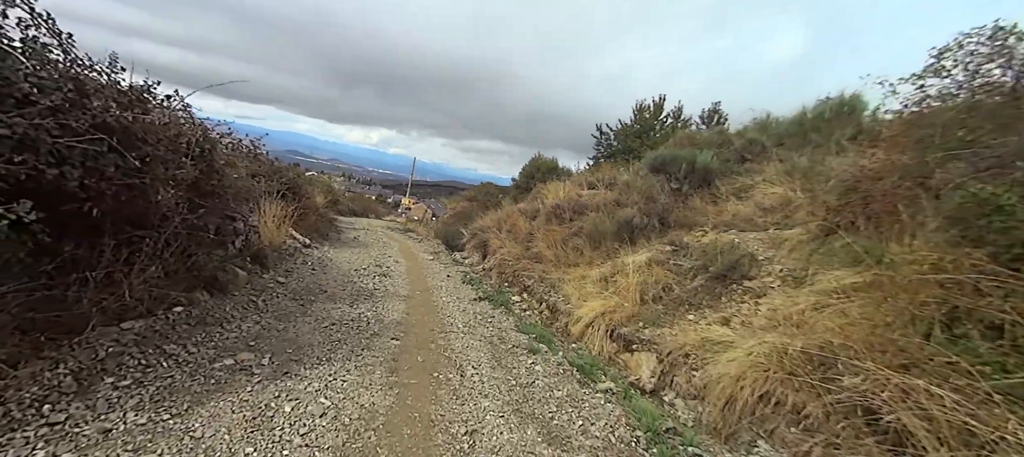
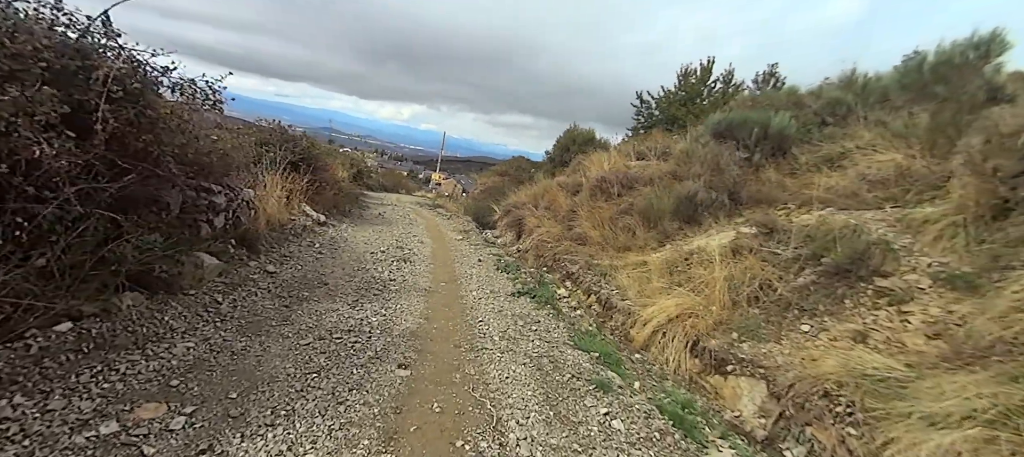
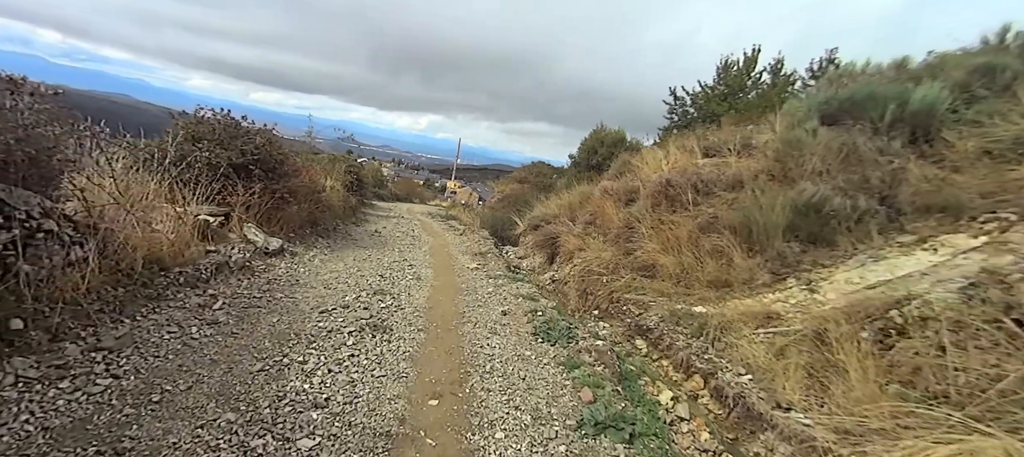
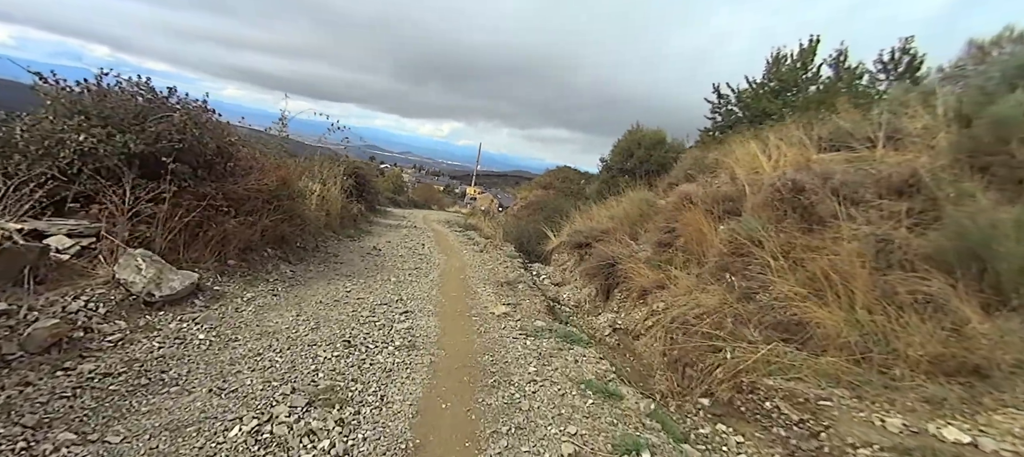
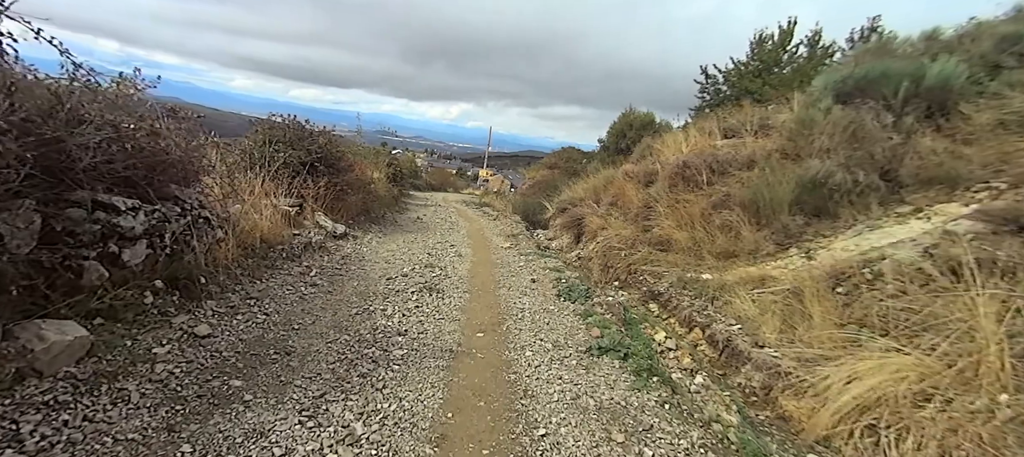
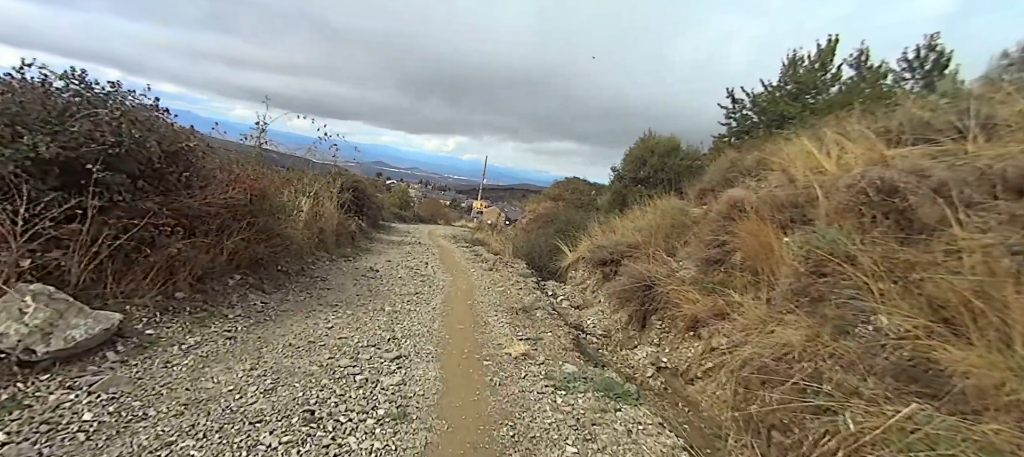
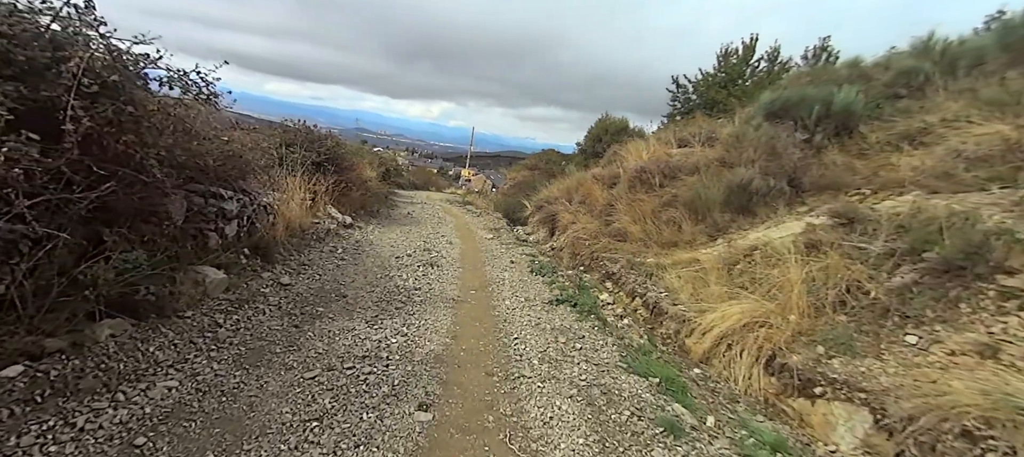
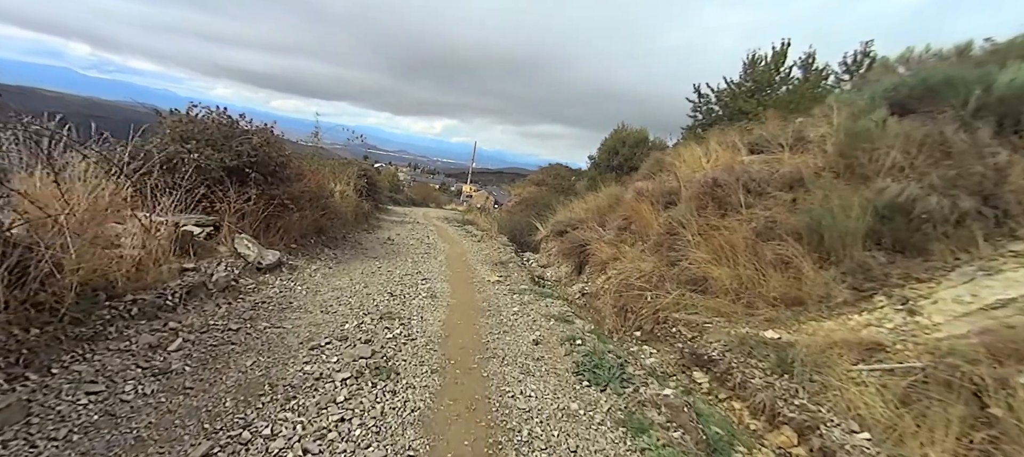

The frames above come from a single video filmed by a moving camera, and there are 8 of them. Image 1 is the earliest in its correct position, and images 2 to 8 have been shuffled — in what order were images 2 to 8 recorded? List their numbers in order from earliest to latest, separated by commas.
2, 7, 5, 3, 8, 4, 6
